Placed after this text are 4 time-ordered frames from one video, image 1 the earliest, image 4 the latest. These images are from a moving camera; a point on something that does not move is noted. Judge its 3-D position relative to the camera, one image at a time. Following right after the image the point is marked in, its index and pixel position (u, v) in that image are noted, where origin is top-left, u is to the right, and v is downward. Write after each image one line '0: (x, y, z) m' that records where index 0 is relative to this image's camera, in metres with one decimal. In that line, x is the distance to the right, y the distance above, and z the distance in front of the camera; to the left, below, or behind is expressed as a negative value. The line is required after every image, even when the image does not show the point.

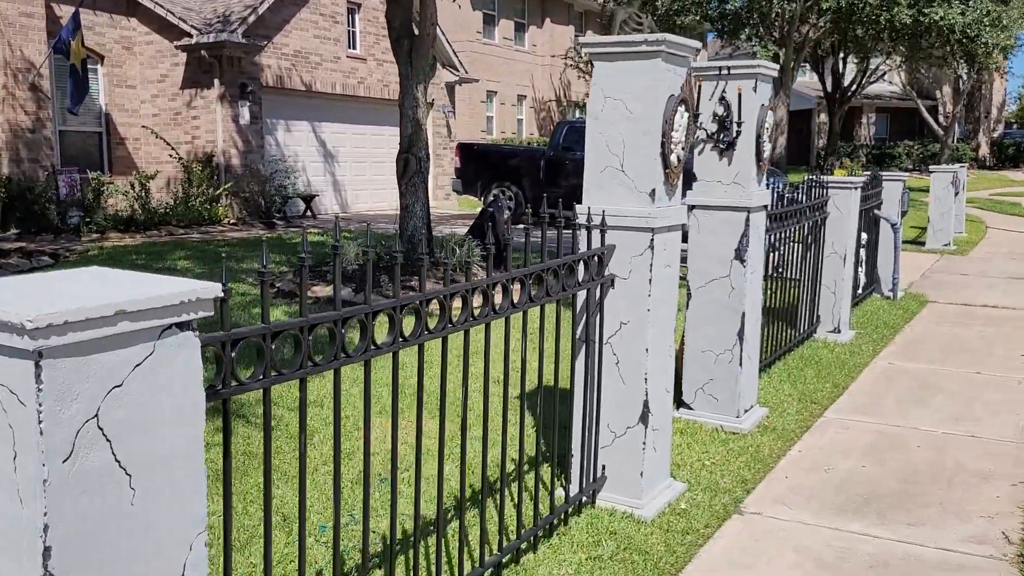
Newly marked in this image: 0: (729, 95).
0: (+1.2, +1.0, +4.8) m
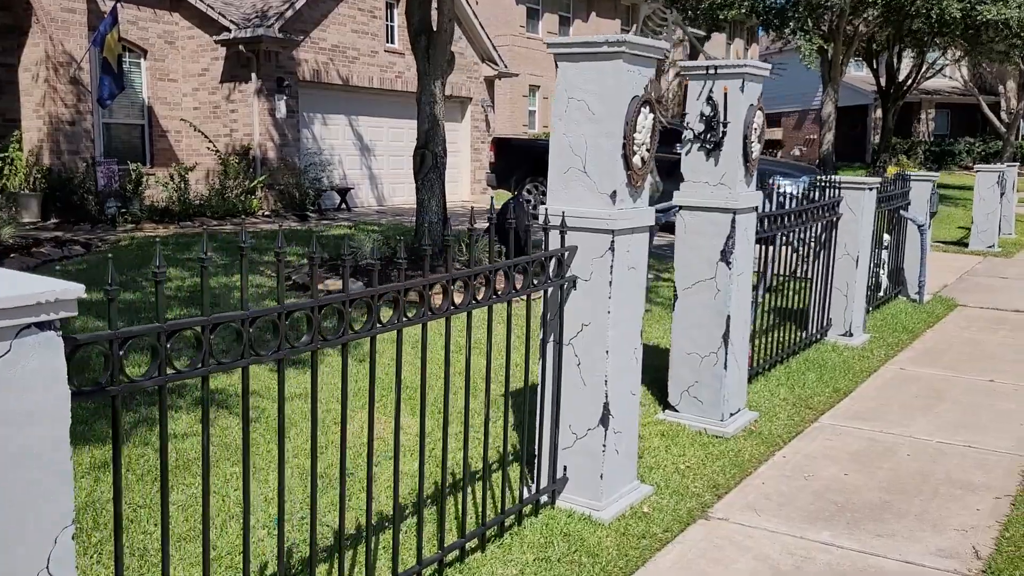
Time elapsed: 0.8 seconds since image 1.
0: (+1.1, +1.0, +4.8) m
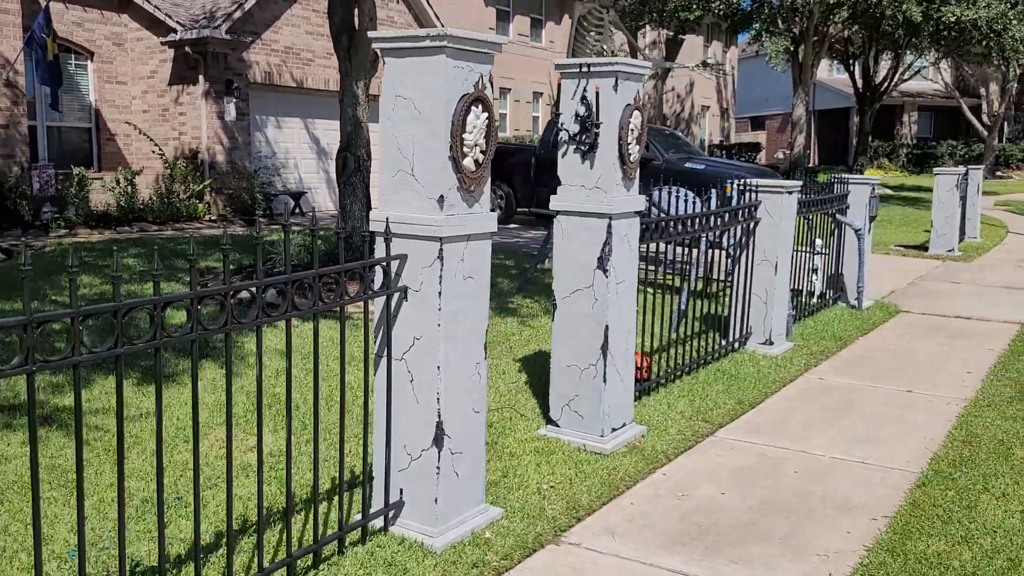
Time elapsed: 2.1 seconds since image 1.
0: (+0.4, +1.0, +4.5) m
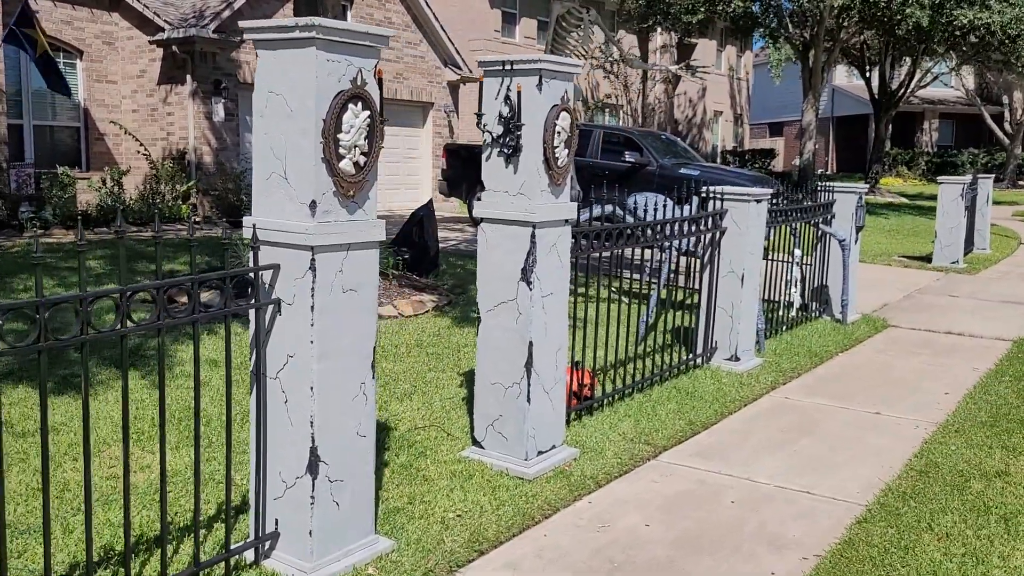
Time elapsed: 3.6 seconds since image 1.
0: (0.0, +0.9, +4.2) m
